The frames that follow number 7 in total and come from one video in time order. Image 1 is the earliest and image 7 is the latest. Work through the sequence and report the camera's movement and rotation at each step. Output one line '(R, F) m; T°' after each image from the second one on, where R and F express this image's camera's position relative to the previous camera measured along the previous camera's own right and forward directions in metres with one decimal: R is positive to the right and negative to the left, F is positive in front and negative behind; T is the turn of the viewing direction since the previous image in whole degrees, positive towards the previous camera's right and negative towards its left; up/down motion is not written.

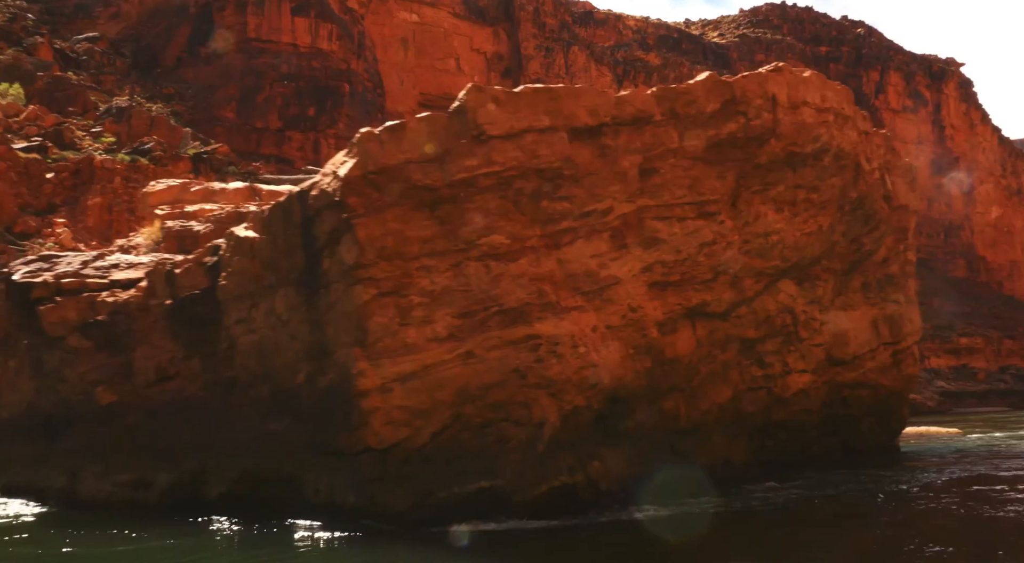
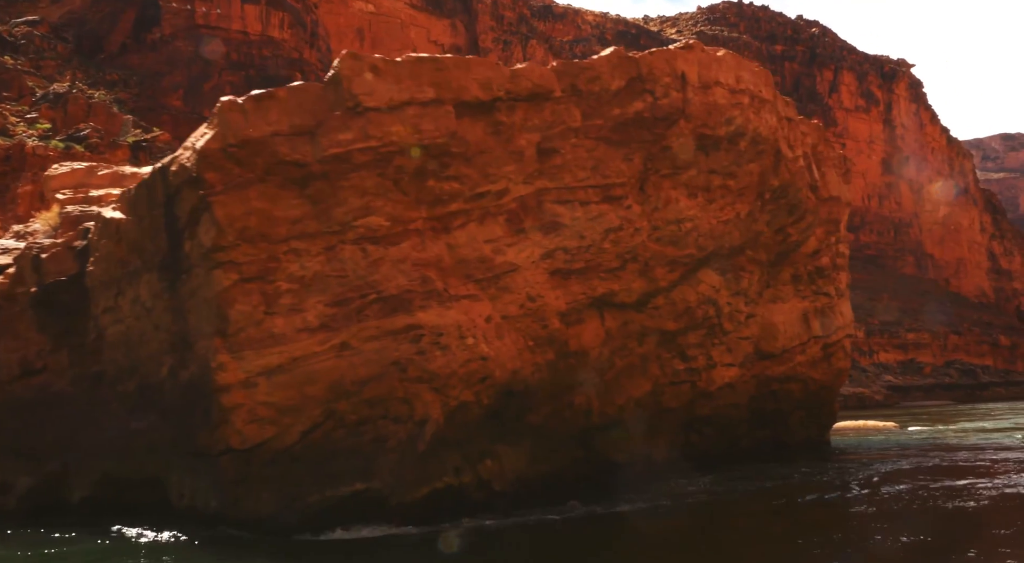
(+0.6, +0.7) m; +2°
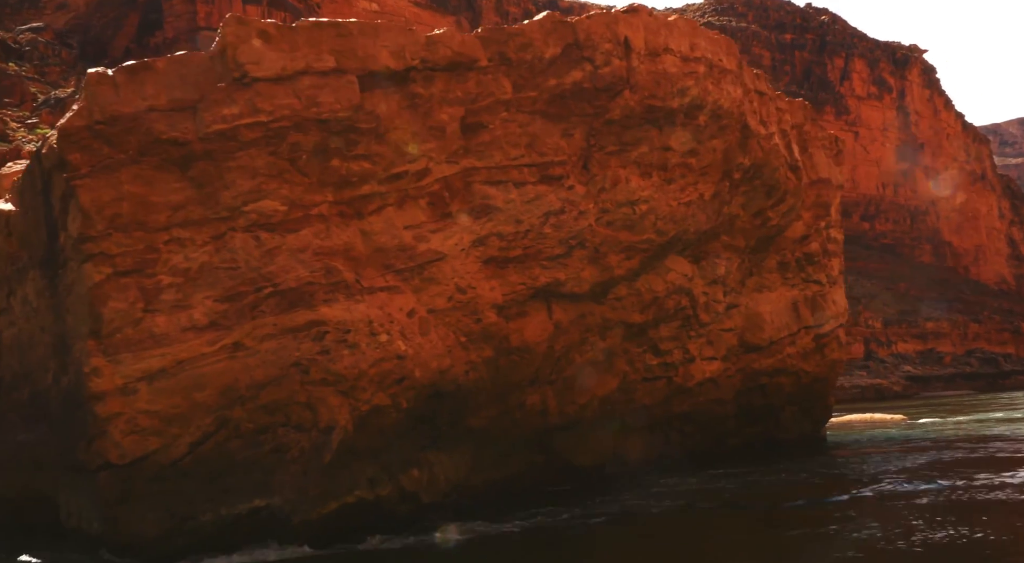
(+0.7, +0.9) m; -1°
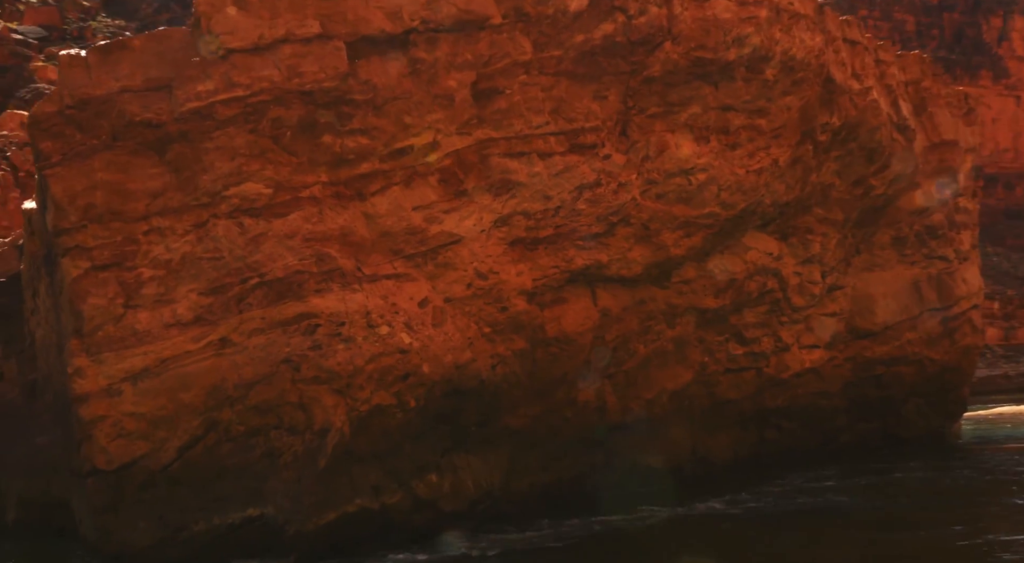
(+0.8, +0.9) m; -7°
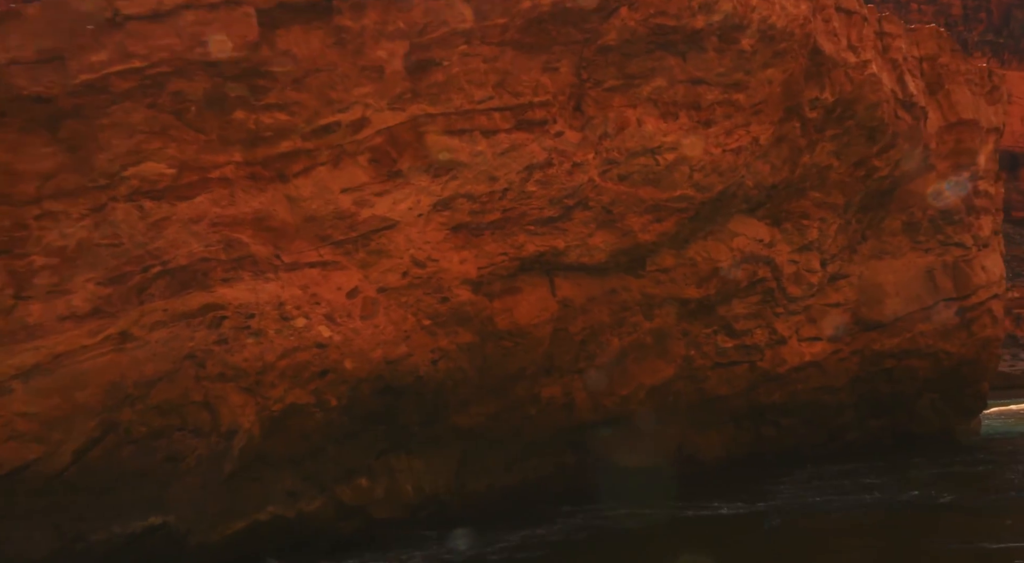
(+0.6, +0.6) m; -2°
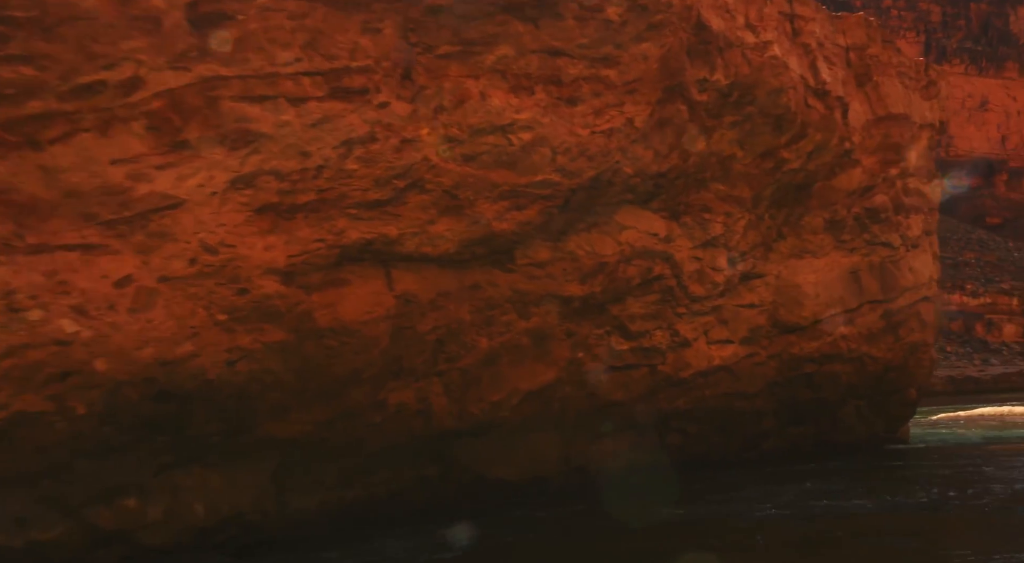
(+0.9, +0.9) m; +2°
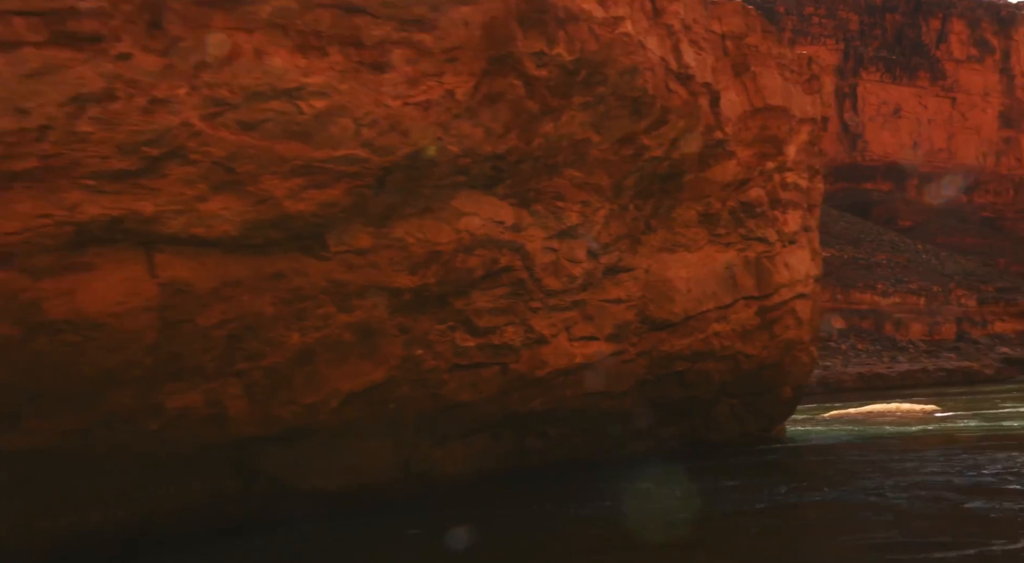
(+0.7, +0.9) m; +4°
